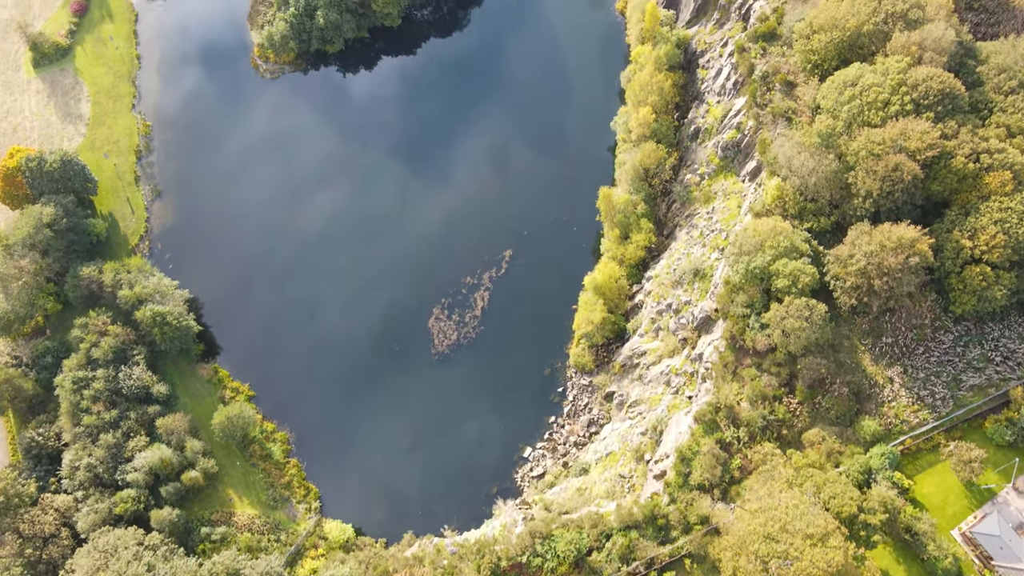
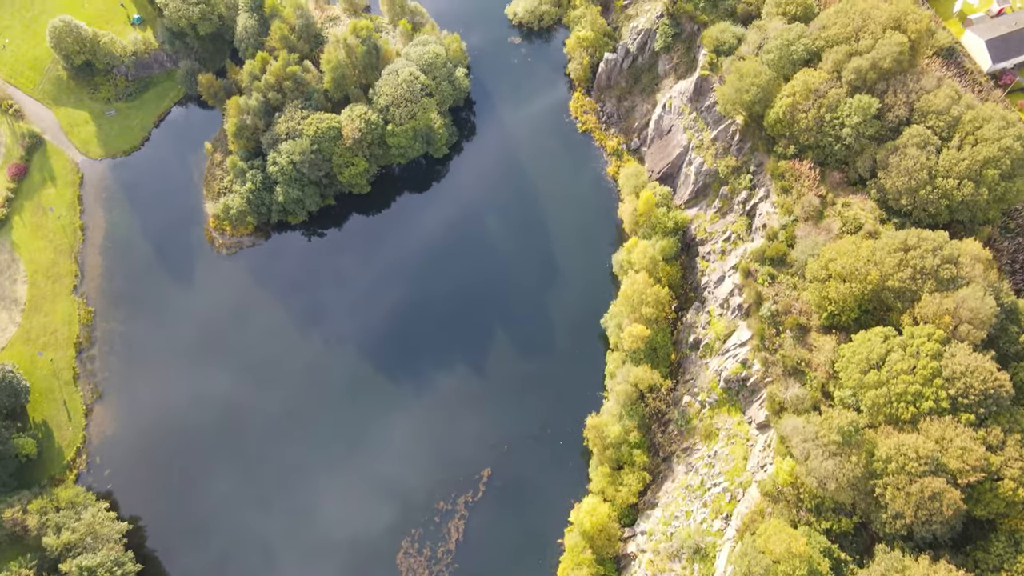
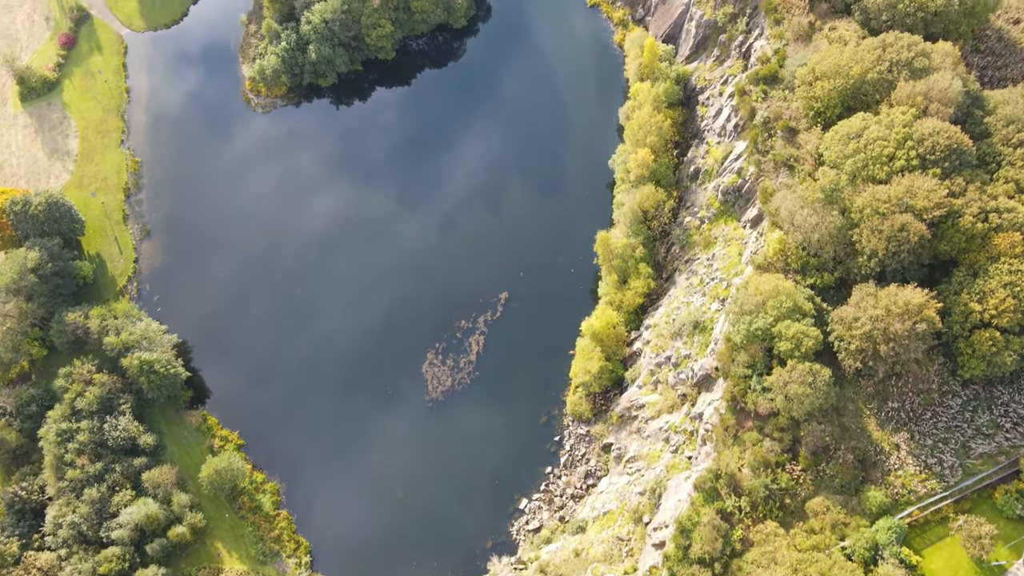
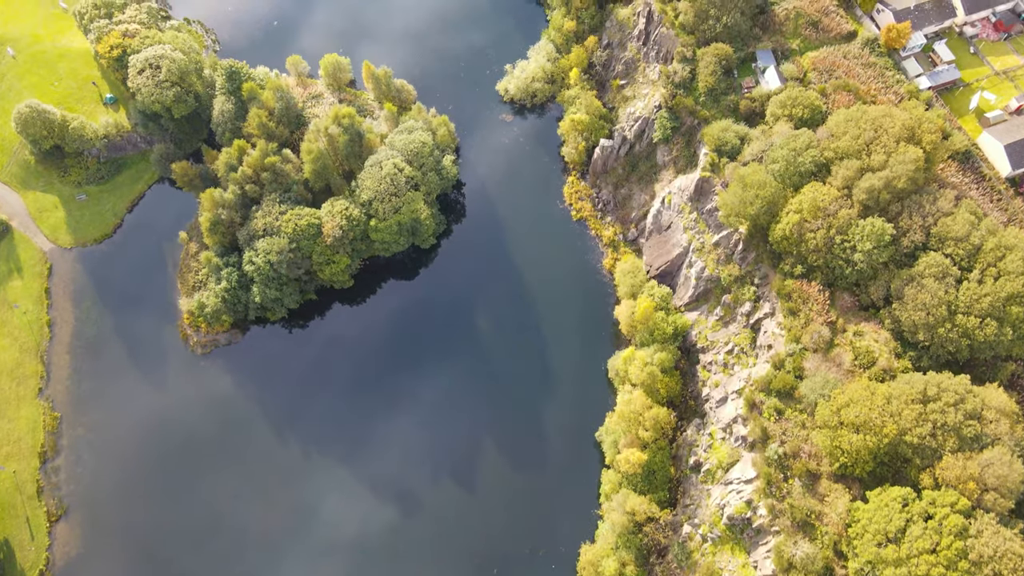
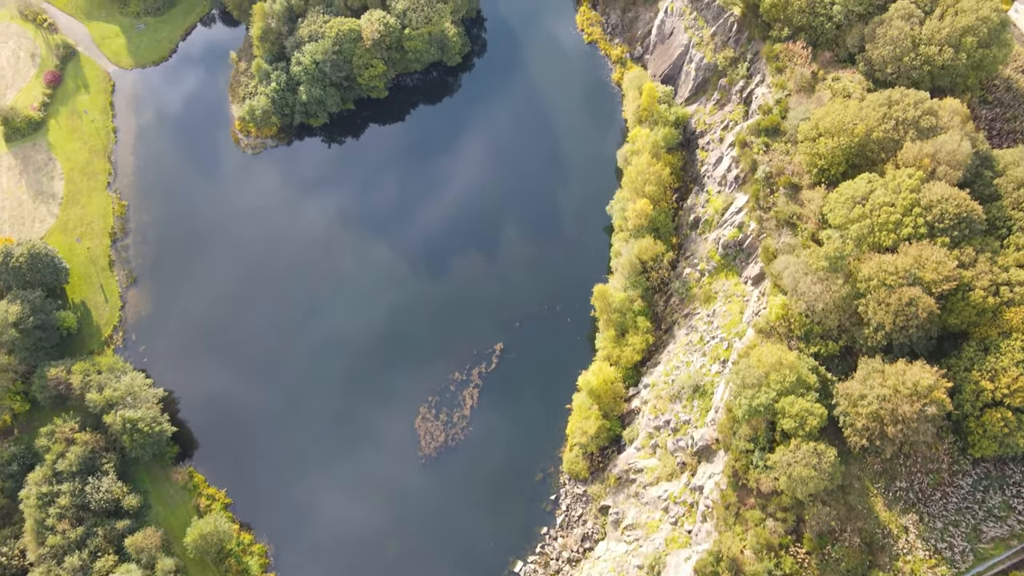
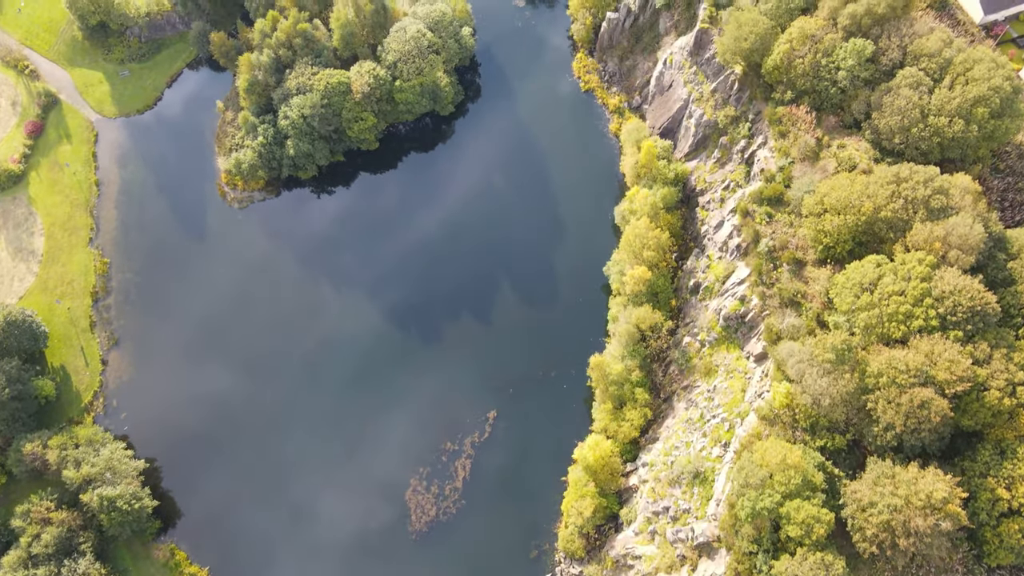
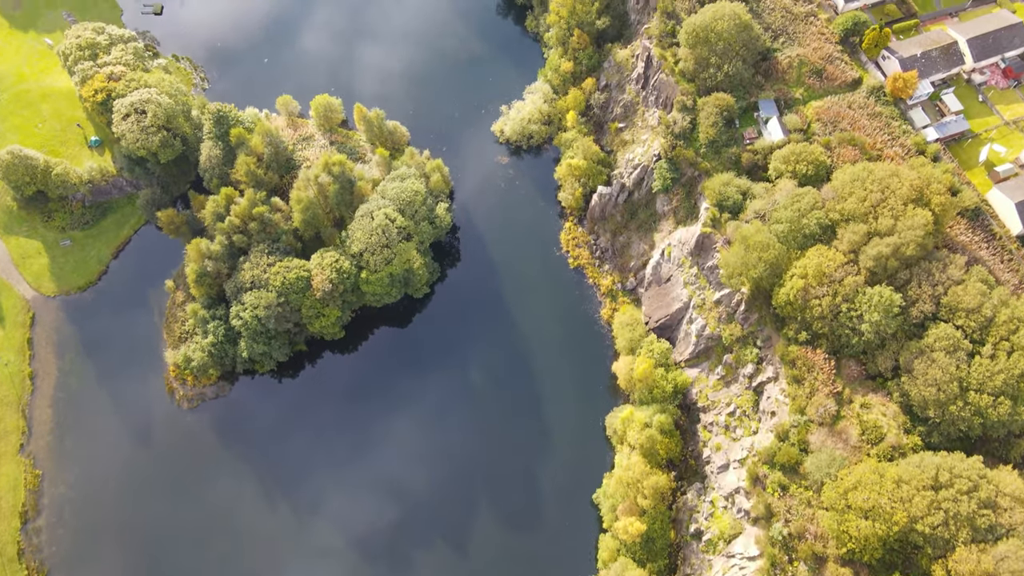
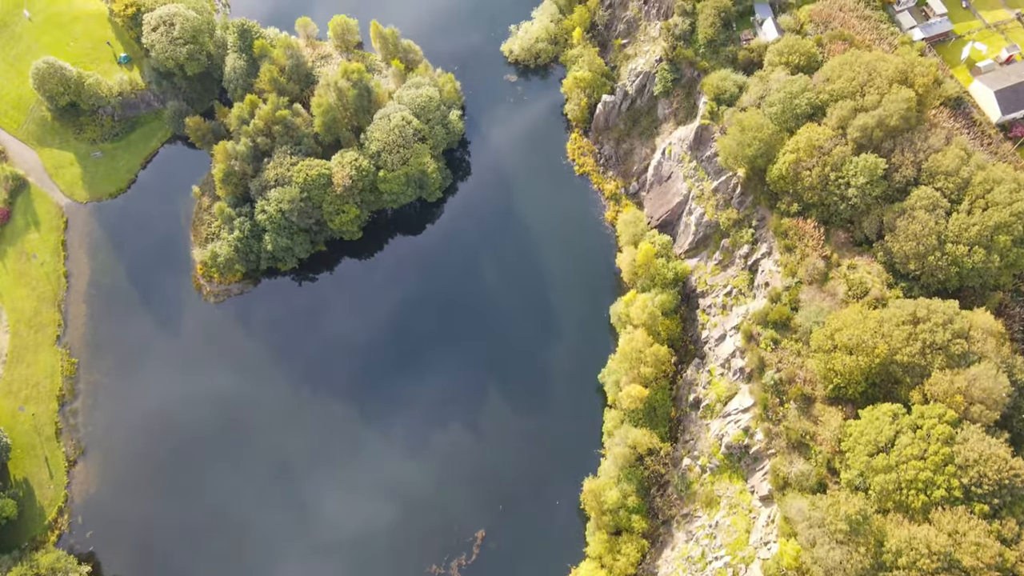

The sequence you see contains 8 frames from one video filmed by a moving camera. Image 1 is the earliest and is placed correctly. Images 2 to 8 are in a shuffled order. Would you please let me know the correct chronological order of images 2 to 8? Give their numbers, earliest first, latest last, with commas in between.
3, 5, 6, 2, 8, 4, 7
